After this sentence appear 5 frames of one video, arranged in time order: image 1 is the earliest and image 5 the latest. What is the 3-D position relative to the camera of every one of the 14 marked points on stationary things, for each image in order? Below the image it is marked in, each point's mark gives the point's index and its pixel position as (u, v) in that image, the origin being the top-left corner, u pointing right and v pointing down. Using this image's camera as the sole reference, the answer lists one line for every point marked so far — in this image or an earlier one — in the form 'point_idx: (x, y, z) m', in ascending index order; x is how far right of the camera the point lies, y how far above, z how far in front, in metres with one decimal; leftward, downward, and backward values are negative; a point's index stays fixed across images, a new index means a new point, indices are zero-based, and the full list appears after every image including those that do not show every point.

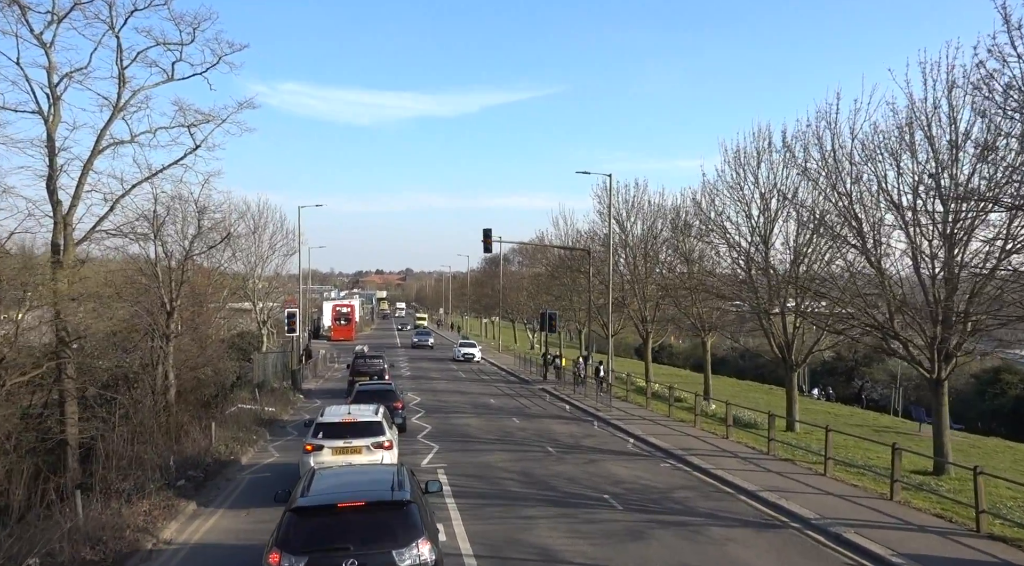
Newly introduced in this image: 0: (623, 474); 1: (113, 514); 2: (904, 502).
0: (+2.1, -3.6, +18.5) m
1: (-5.6, -3.2, +13.7) m
2: (+6.3, -3.5, +15.9) m
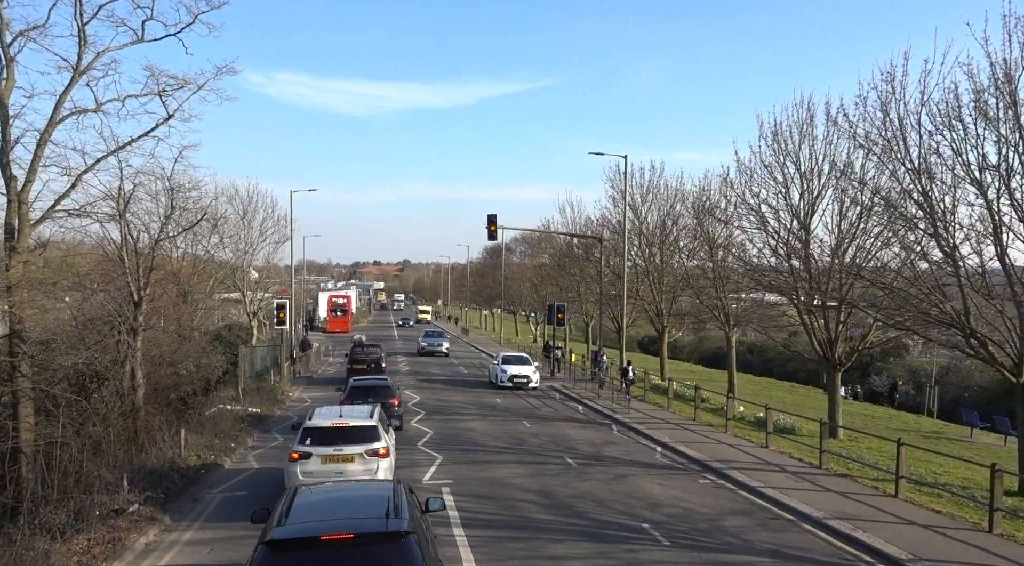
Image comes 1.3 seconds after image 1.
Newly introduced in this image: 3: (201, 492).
0: (+2.4, -3.4, +15.8) m
1: (-5.3, -3.0, +10.9) m
2: (+6.6, -3.4, +13.2) m
3: (-5.4, -3.6, +17.2) m
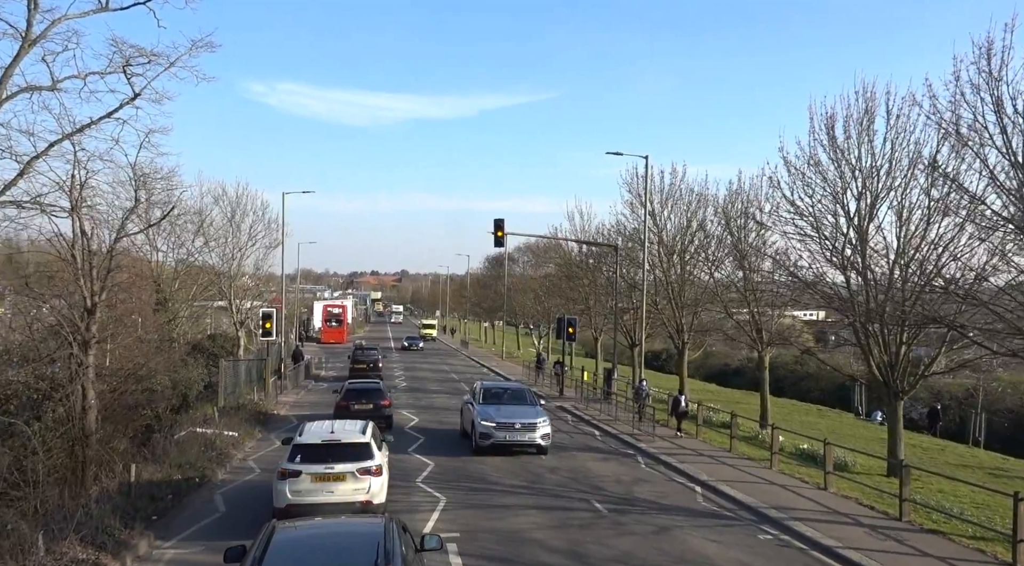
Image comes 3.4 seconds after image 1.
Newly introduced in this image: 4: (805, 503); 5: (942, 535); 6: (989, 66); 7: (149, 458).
0: (+2.6, -3.5, +12.7) m
1: (-5.0, -3.0, +7.8) m
2: (+6.9, -3.5, +10.1) m
3: (-5.2, -3.6, +14.1) m
4: (+5.0, -3.7, +16.6) m
5: (+6.3, -3.7, +14.4) m
6: (+7.5, +3.4, +15.6) m
7: (-7.2, -3.4, +19.5) m
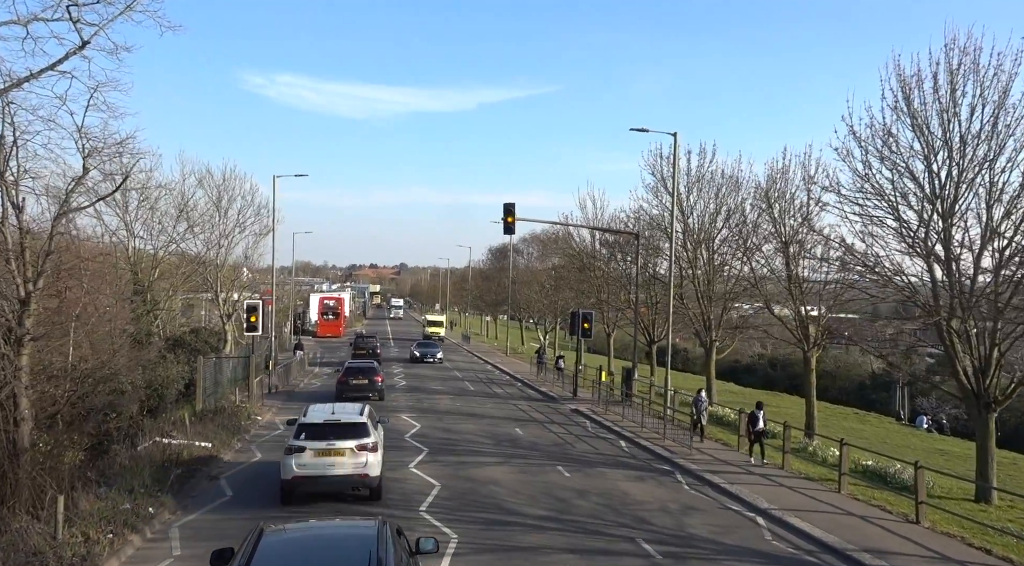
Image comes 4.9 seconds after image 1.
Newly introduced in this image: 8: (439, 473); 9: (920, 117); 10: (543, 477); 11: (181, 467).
0: (+3.0, -3.4, +9.5) m
1: (-4.6, -2.9, +4.6) m
2: (+7.3, -3.4, +6.9) m
3: (-4.8, -3.4, +10.9) m
4: (+5.3, -3.5, +13.4) m
5: (+6.7, -3.5, +11.2) m
6: (+7.9, +3.6, +12.3) m
7: (-6.8, -3.1, +16.3) m
8: (-1.4, -3.6, +18.4) m
9: (+7.7, +3.2, +18.5) m
10: (+0.6, -3.6, +18.0) m
11: (-6.2, -3.4, +18.2) m
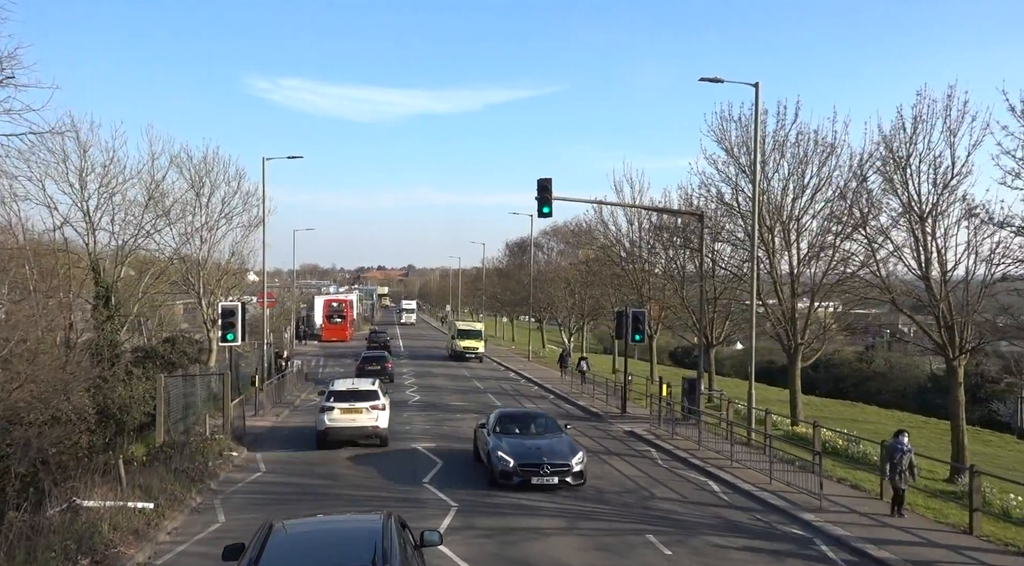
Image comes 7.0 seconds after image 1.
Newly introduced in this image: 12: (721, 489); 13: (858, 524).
0: (+3.9, -3.2, +3.5) m
1: (-3.8, -2.8, -1.3) m
2: (+8.1, -3.2, +0.8) m
3: (-3.9, -3.3, +5.0) m
4: (+6.2, -3.3, +7.4) m
5: (+7.5, -3.3, +5.2) m
6: (+8.7, +3.8, +6.3) m
7: (-5.9, -3.1, +10.4) m
8: (-0.4, -3.4, +12.5) m
9: (+8.5, +3.4, +12.4) m
10: (+1.5, -3.4, +12.1) m
11: (-5.2, -3.3, +12.3) m
12: (+3.7, -3.6, +17.5) m
13: (+5.0, -3.5, +14.4) m
